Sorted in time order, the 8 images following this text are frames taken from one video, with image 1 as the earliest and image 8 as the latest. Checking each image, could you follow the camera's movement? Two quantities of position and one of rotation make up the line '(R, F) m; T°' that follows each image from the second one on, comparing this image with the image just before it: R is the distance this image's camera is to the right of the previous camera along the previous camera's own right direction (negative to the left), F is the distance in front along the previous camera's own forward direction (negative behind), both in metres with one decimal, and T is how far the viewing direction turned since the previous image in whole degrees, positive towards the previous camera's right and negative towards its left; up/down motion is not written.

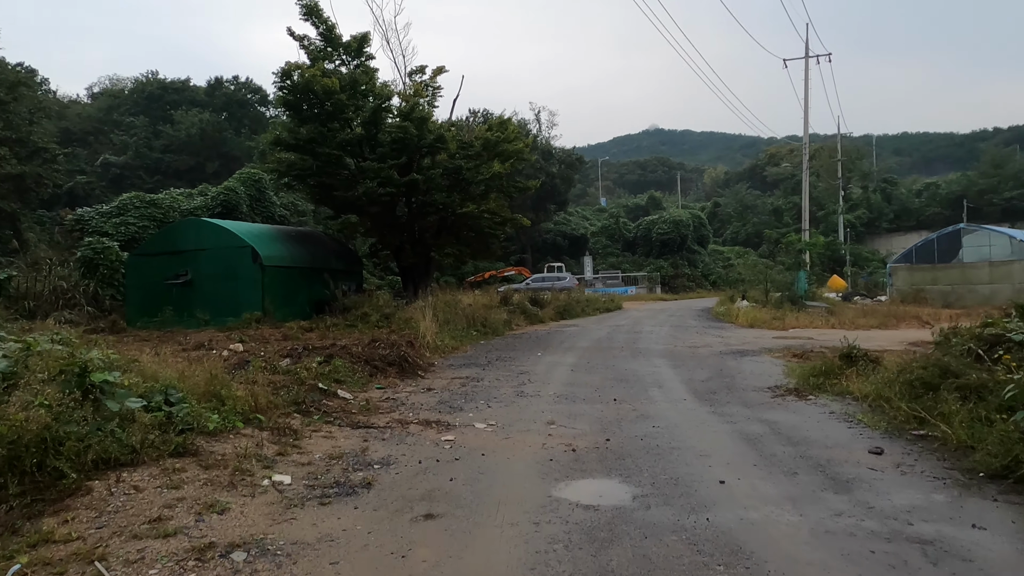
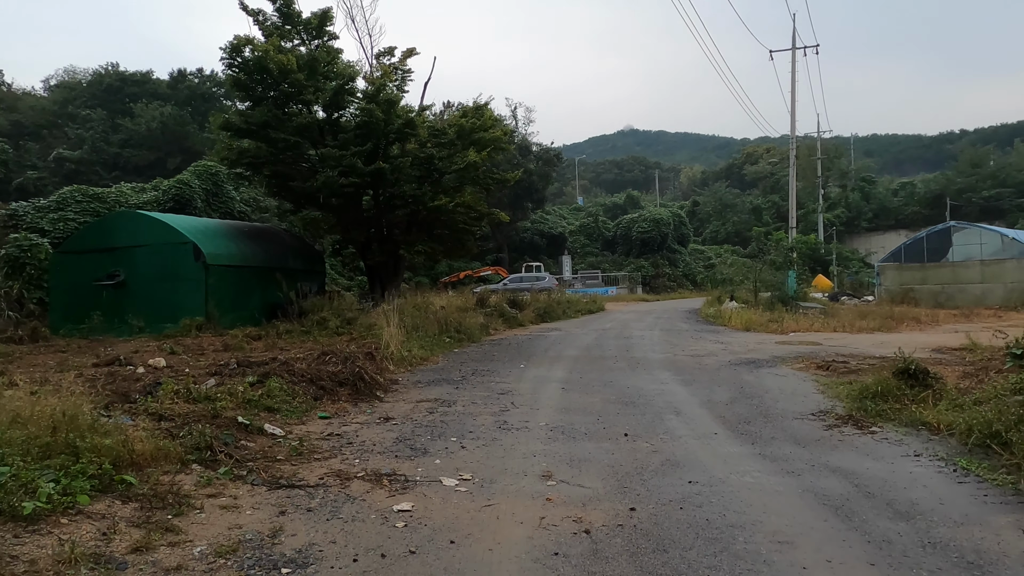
(0.0, +1.8) m; +2°
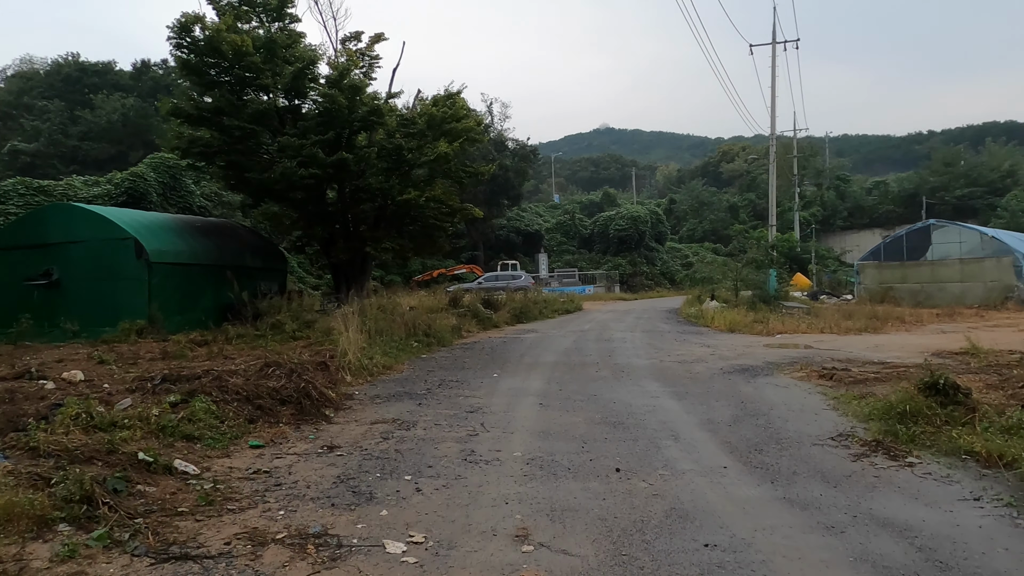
(+0.1, +1.1) m; +2°
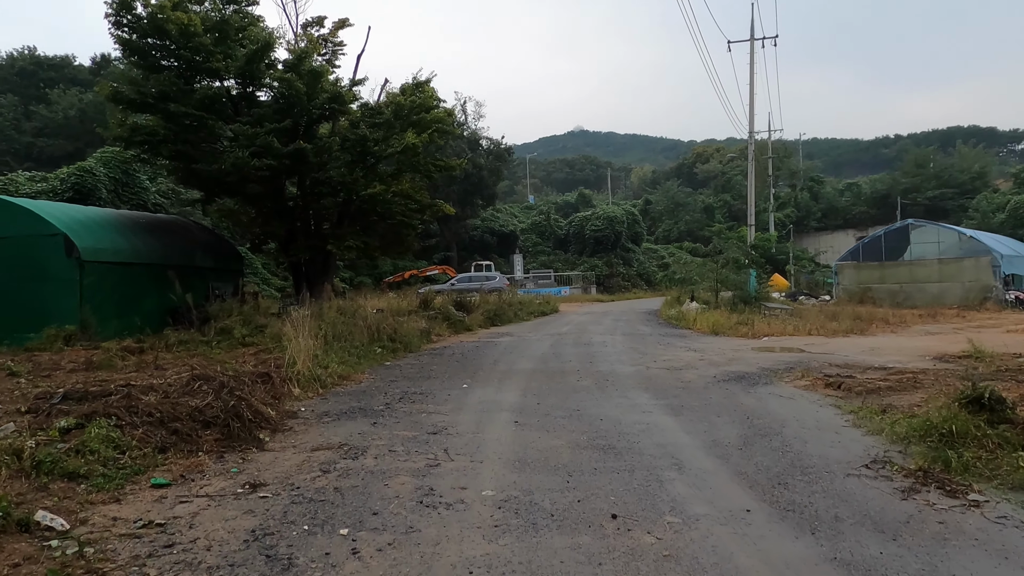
(0.0, +1.1) m; +2°
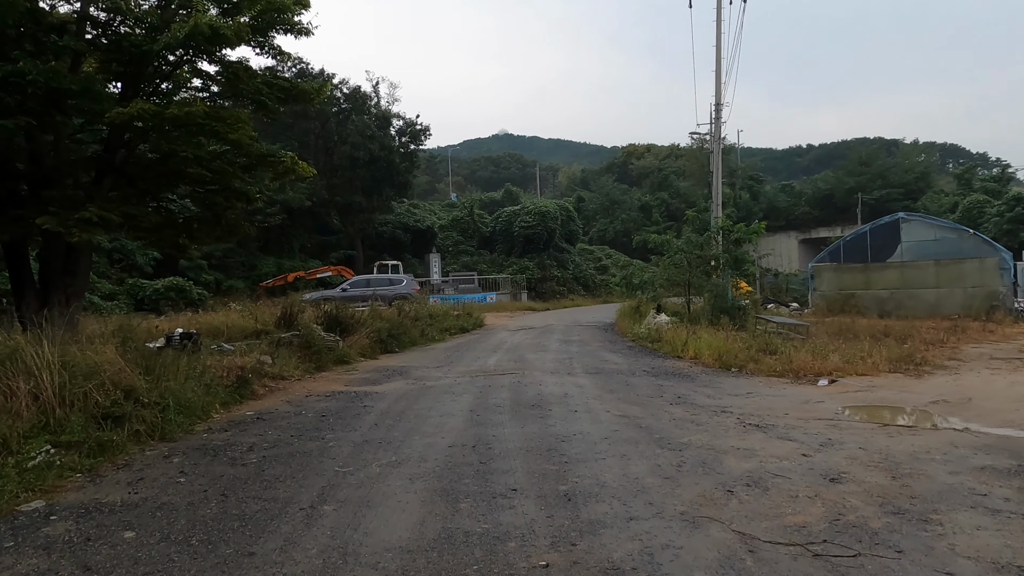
(+0.5, +7.2) m; +6°
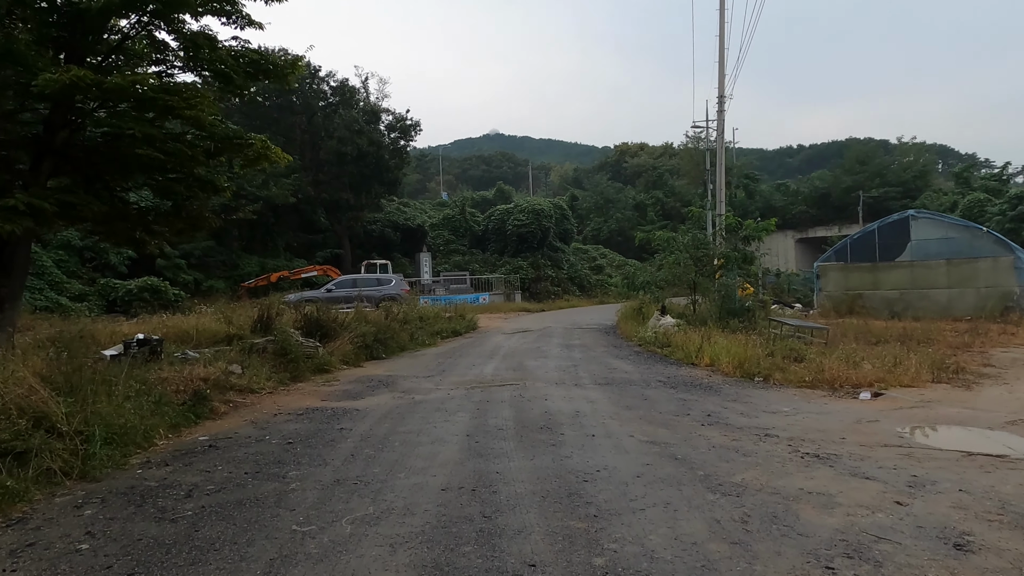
(-0.1, +1.3) m; +1°
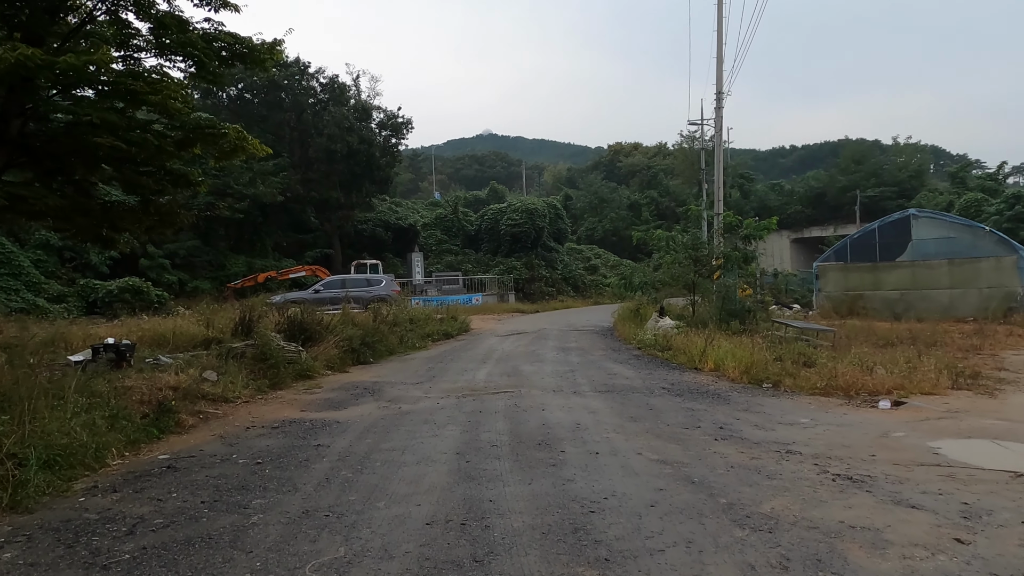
(0.0, +0.6) m; +1°
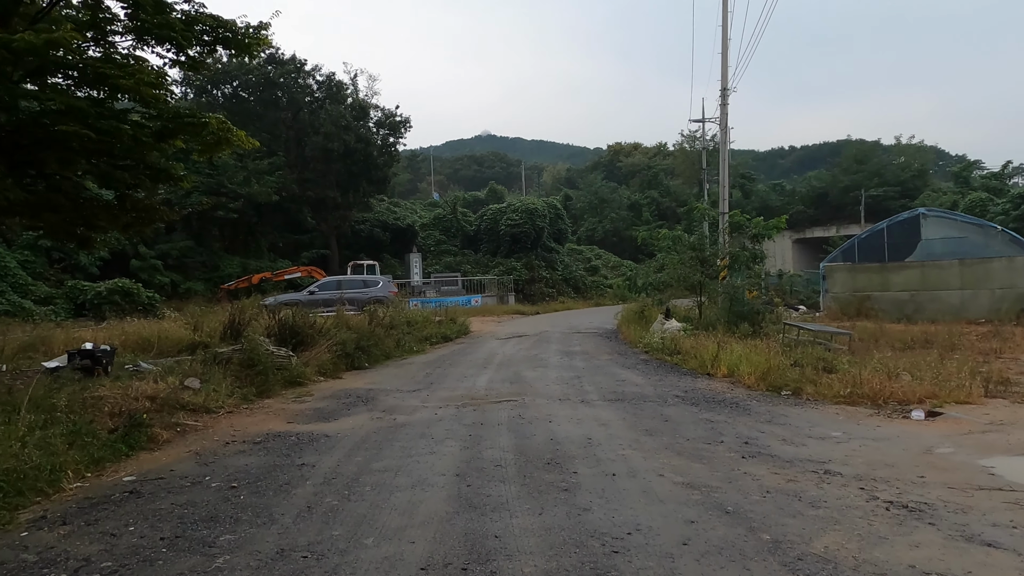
(-0.1, +0.6) m; 0°
